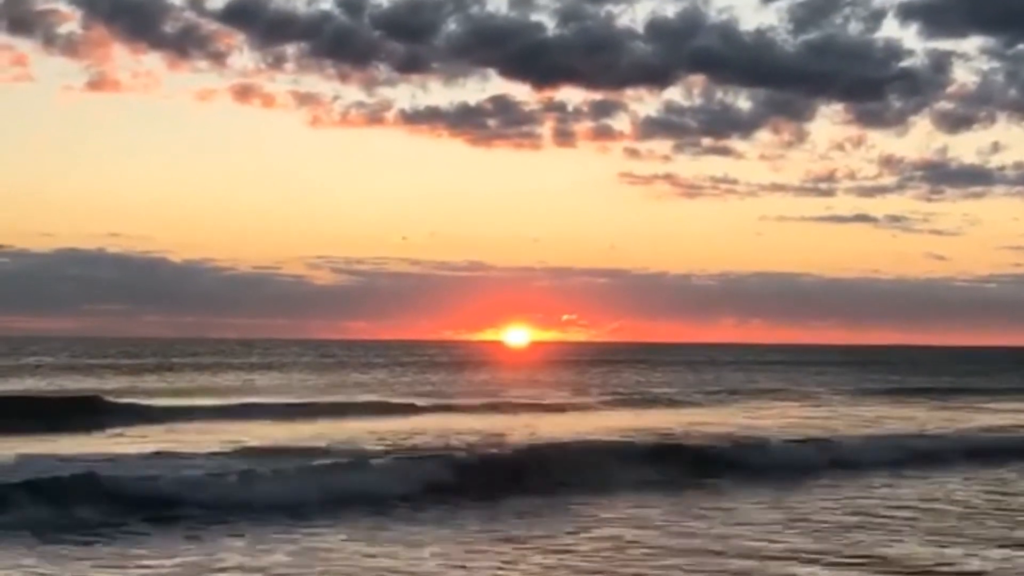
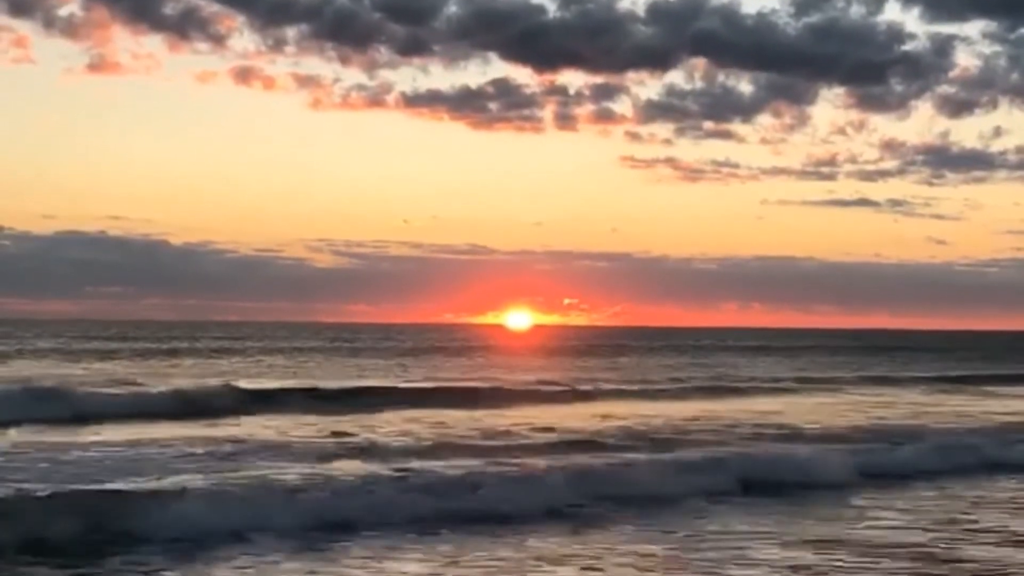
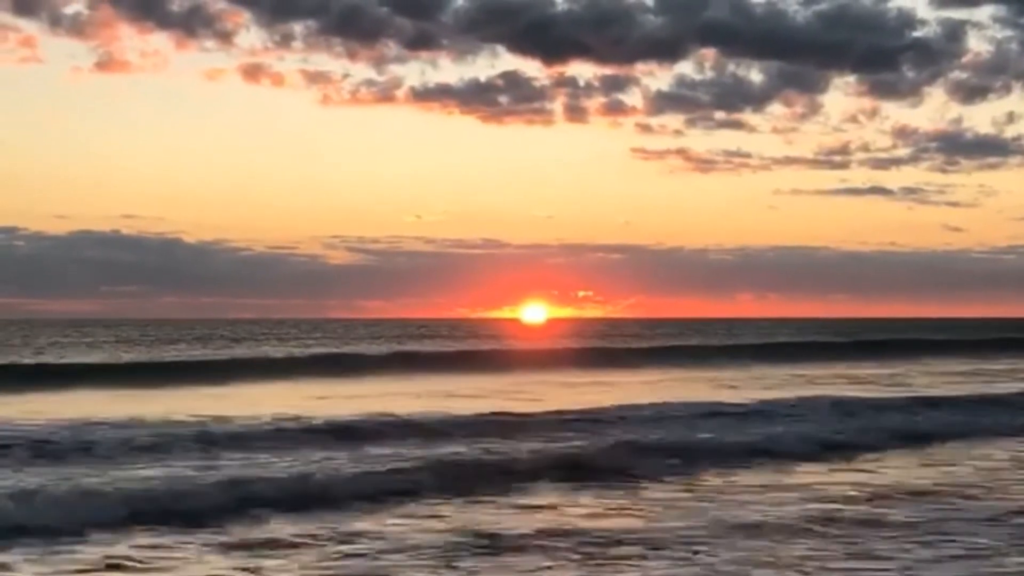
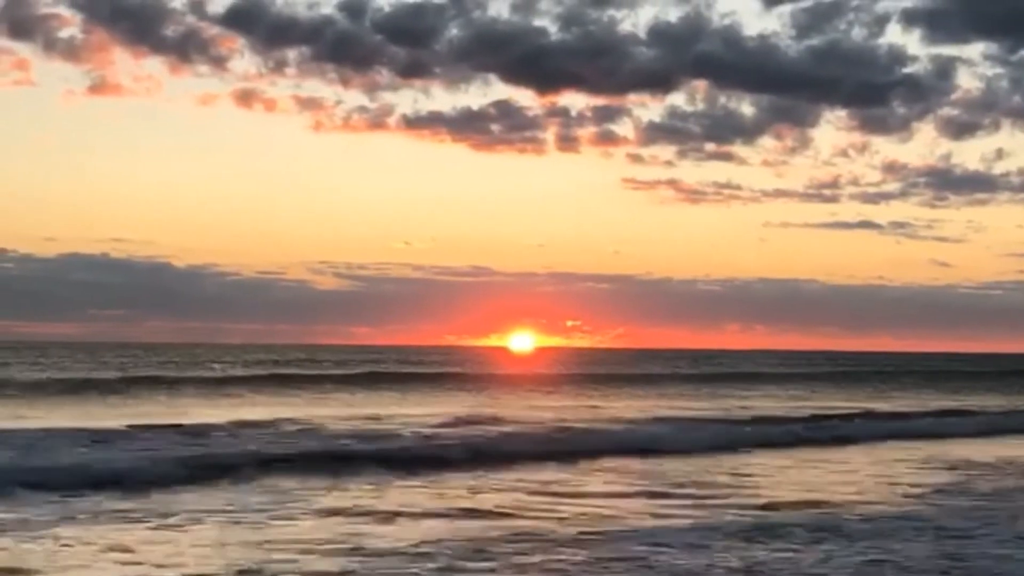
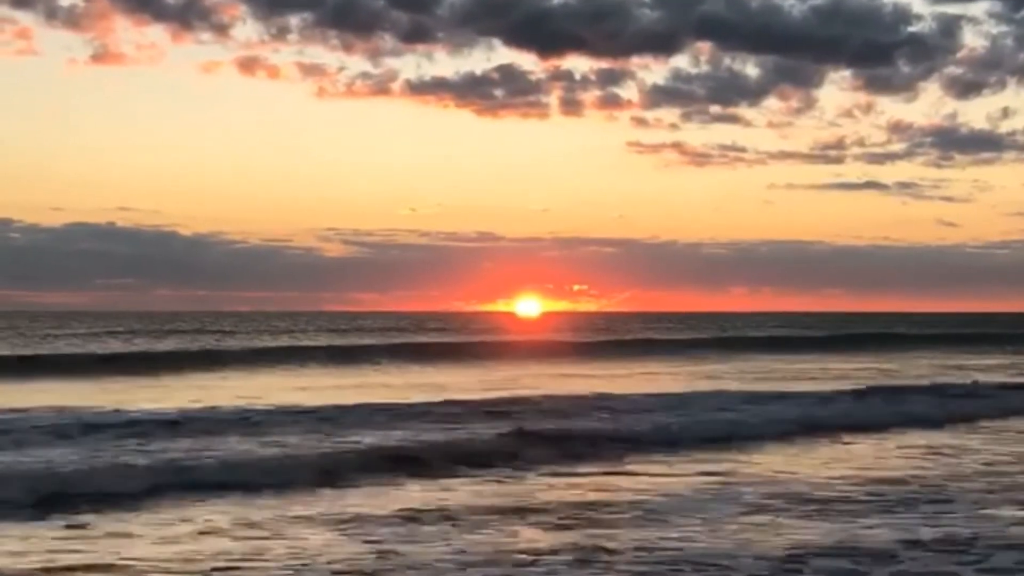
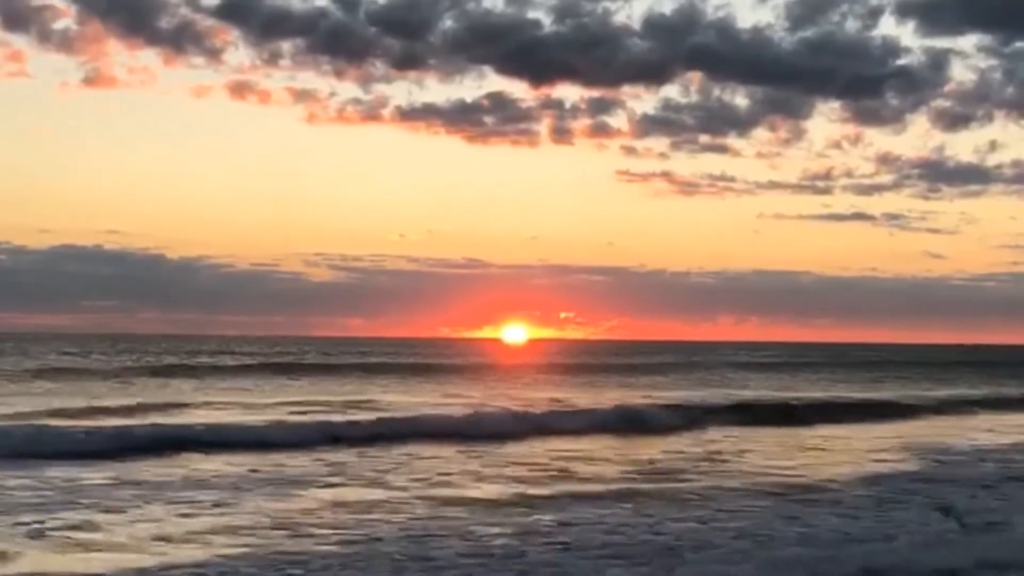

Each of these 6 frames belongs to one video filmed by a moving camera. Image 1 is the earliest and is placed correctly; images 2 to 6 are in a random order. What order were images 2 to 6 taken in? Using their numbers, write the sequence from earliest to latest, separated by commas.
2, 6, 4, 5, 3
